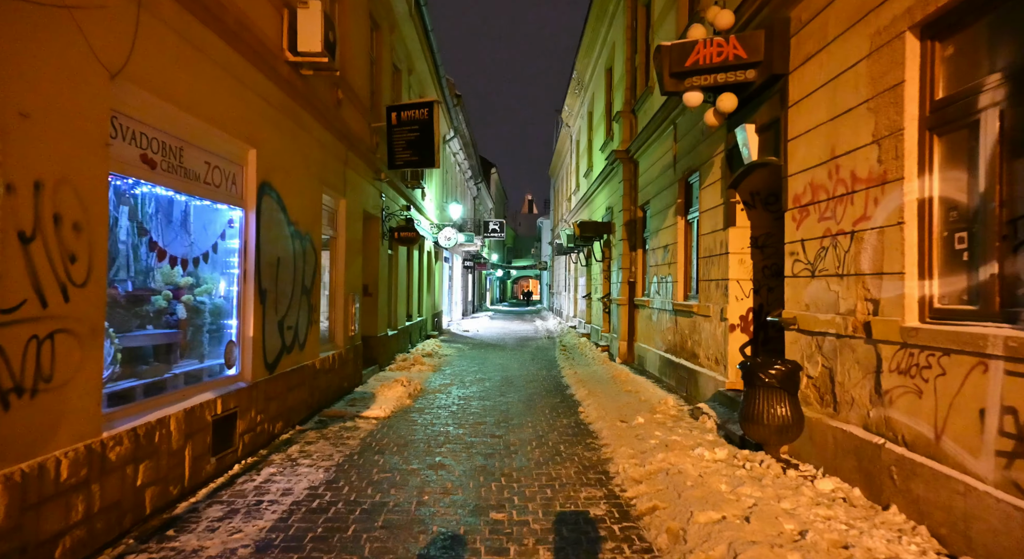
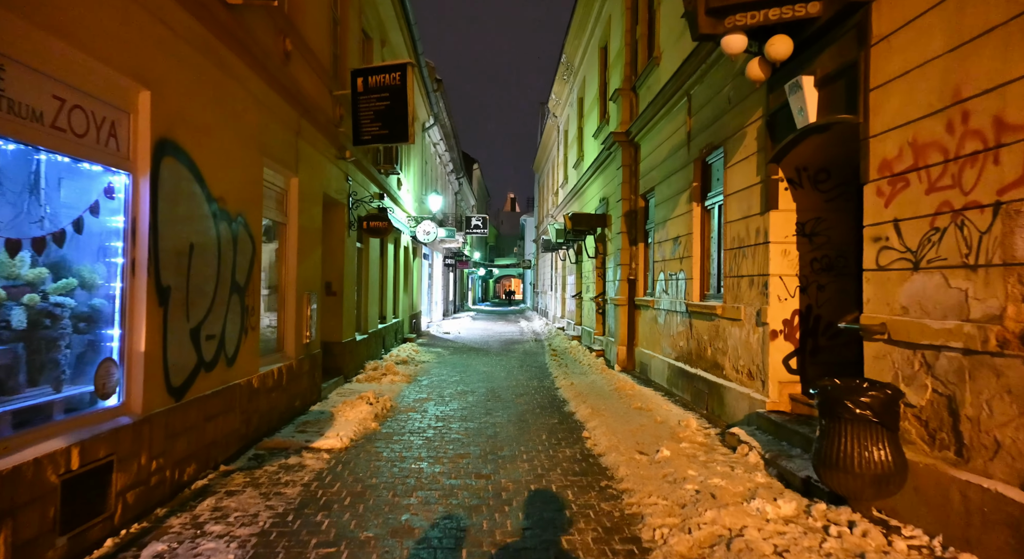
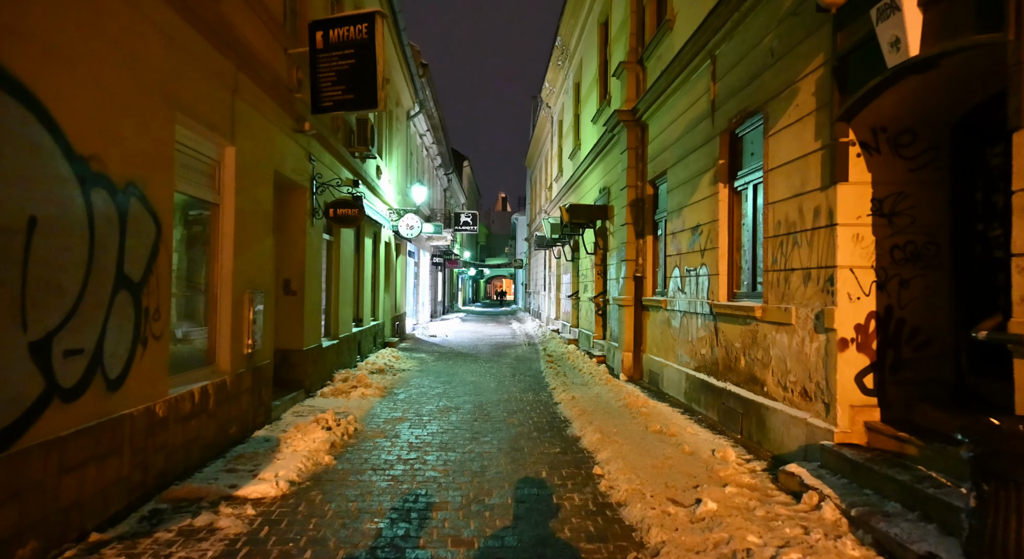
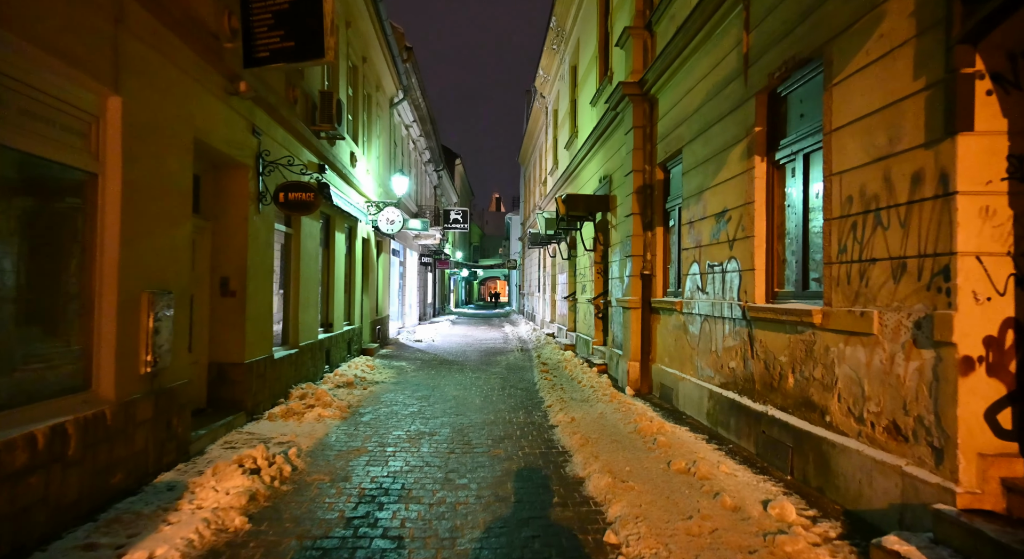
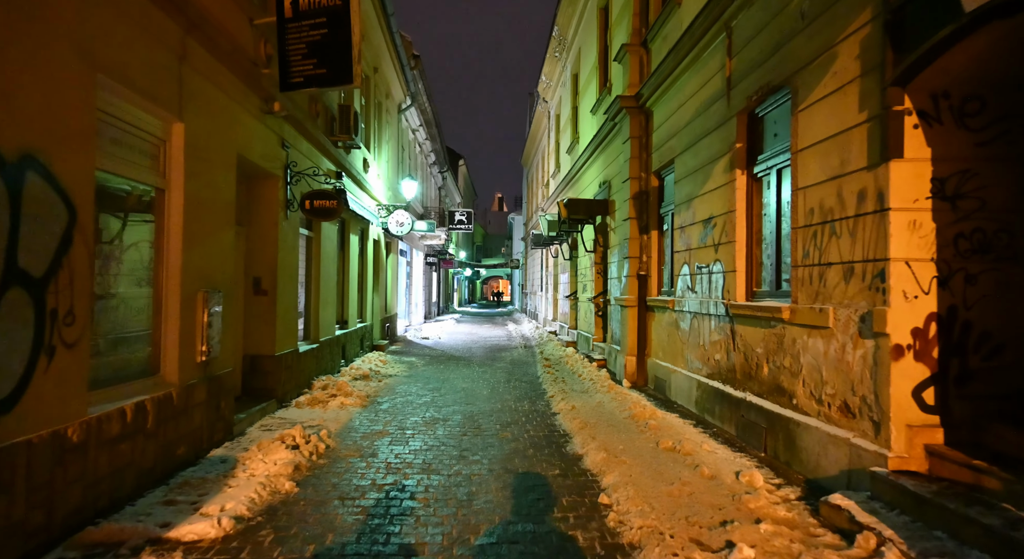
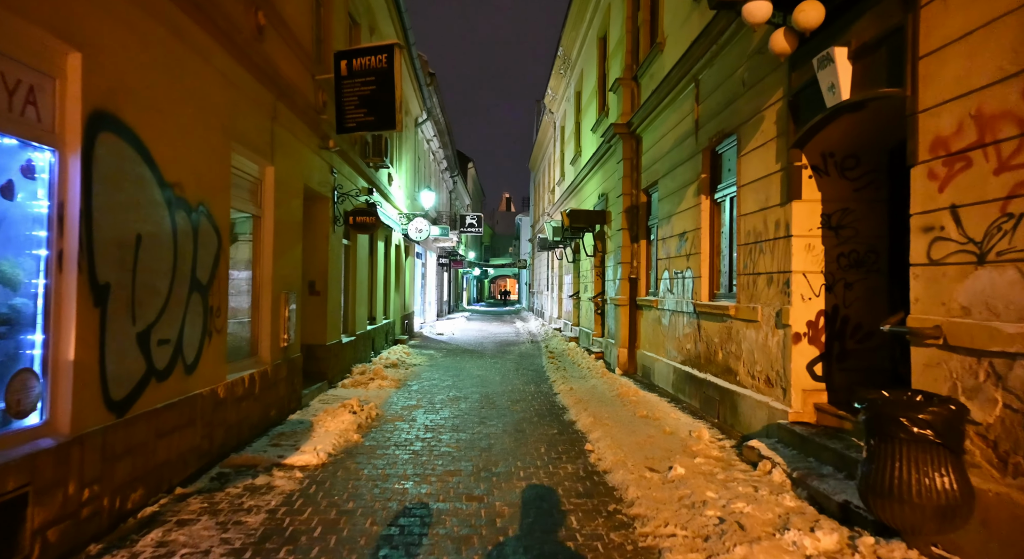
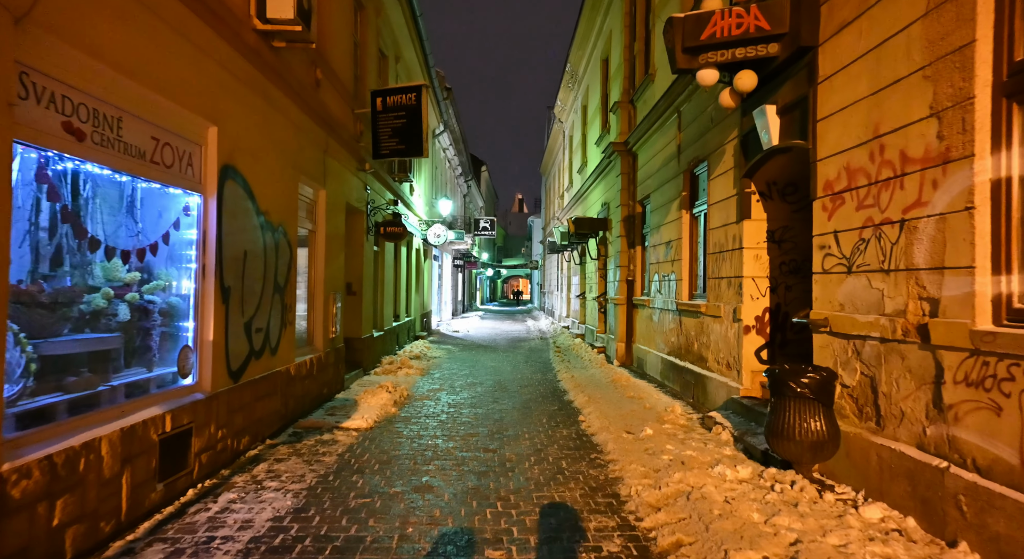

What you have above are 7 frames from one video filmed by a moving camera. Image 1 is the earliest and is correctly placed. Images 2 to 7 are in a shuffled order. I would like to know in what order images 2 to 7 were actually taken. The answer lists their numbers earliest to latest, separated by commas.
7, 2, 6, 3, 5, 4
